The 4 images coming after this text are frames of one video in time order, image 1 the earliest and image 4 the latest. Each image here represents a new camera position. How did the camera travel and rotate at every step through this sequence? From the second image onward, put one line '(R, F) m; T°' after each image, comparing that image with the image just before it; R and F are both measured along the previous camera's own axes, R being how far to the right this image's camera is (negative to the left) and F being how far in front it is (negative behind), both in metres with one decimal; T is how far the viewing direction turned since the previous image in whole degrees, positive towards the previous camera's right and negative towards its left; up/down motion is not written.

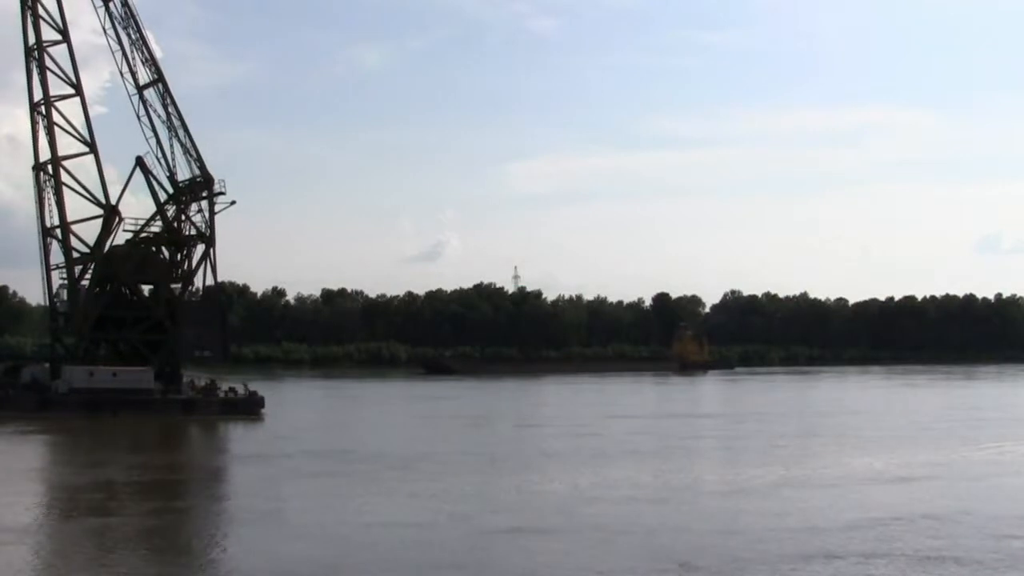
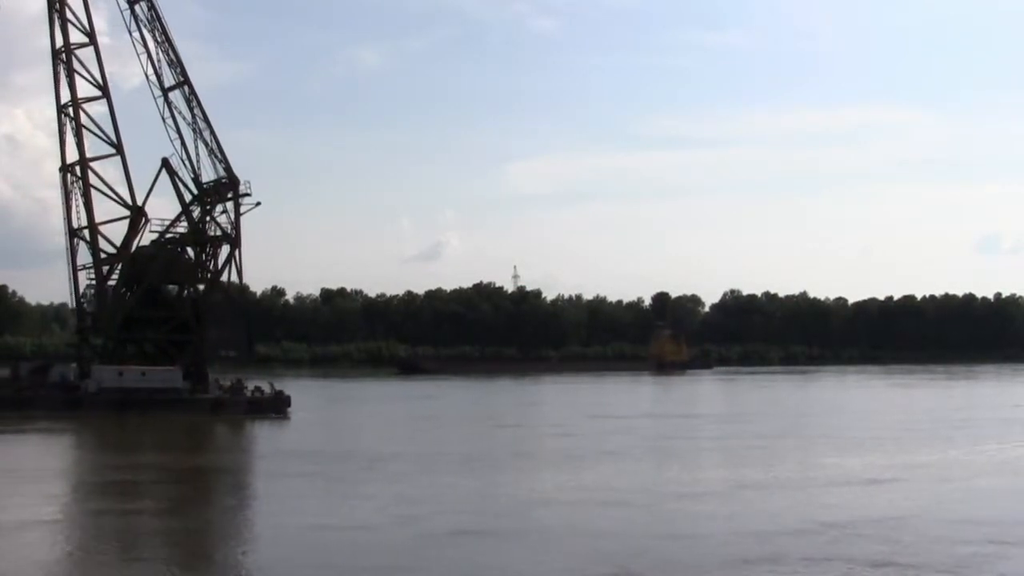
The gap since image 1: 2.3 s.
(-1.0, -2.6) m; 0°
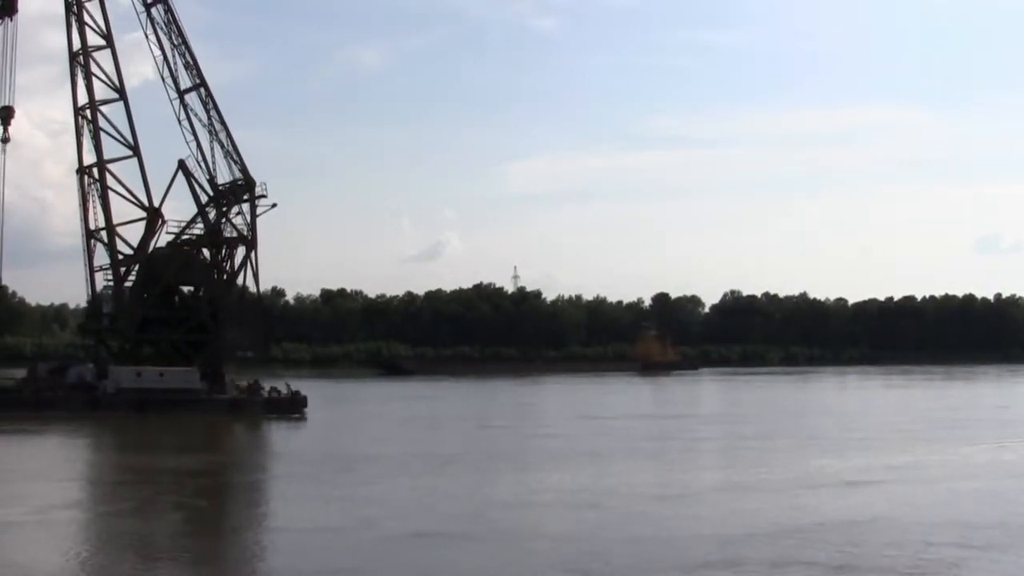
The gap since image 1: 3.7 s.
(0.0, -0.9) m; 0°
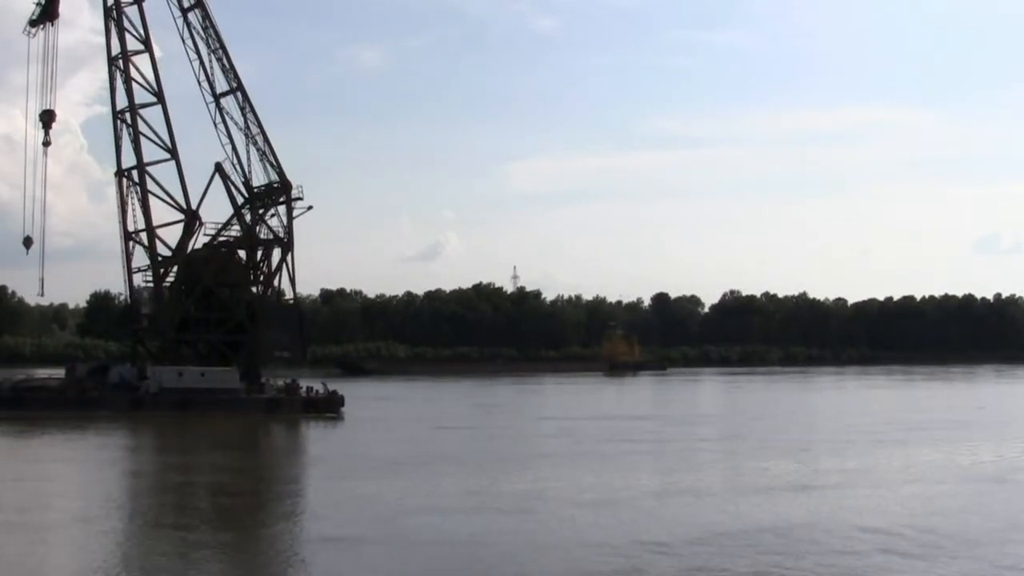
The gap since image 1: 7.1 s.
(+0.3, -0.6) m; 0°
